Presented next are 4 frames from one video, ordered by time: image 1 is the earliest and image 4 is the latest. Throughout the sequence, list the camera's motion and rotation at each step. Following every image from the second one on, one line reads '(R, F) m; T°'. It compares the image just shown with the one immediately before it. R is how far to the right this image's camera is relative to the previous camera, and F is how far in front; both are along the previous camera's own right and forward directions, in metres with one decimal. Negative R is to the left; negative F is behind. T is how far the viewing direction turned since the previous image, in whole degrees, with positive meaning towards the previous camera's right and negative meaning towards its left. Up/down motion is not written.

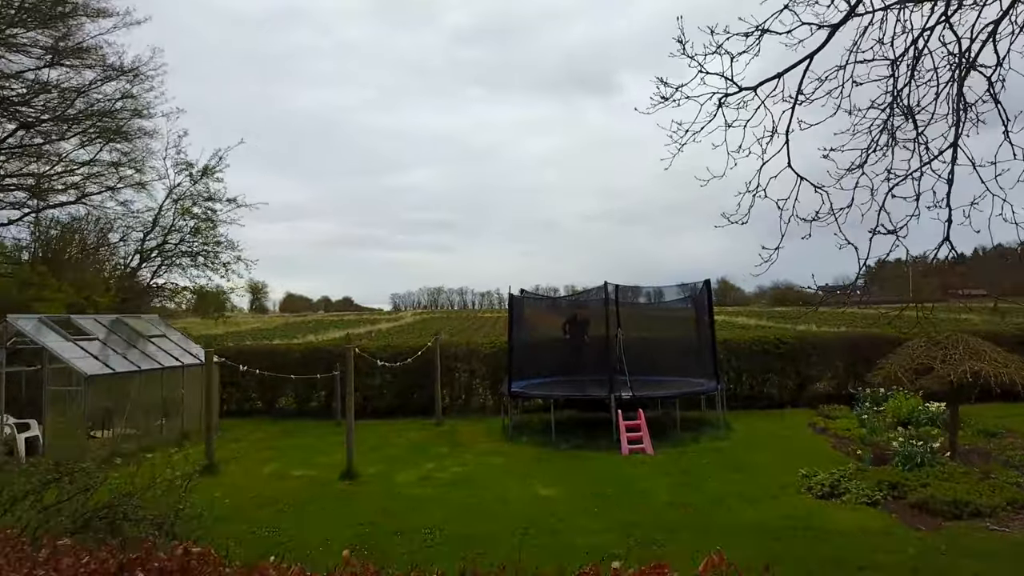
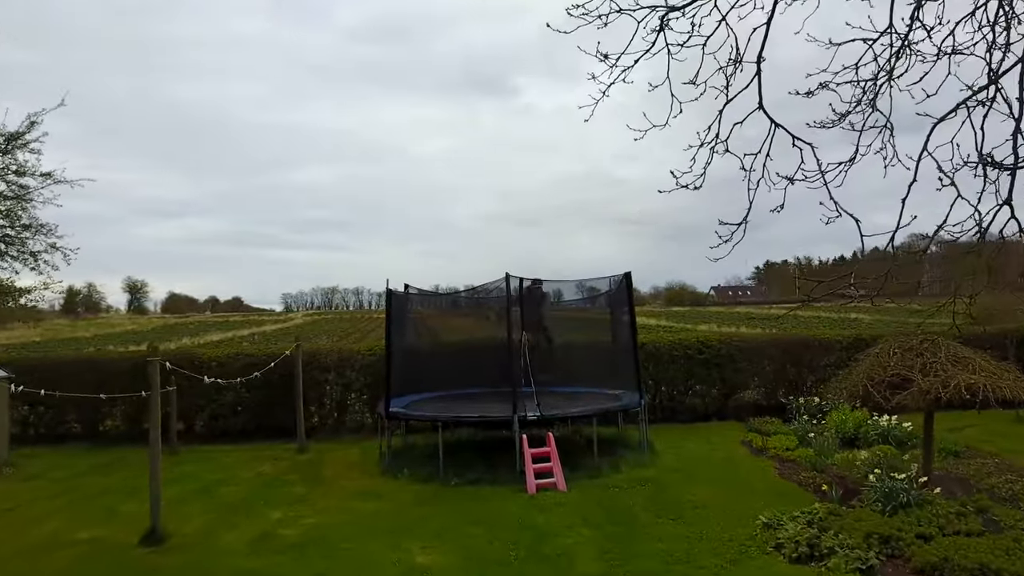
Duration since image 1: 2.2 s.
(+0.3, +1.9) m; +9°
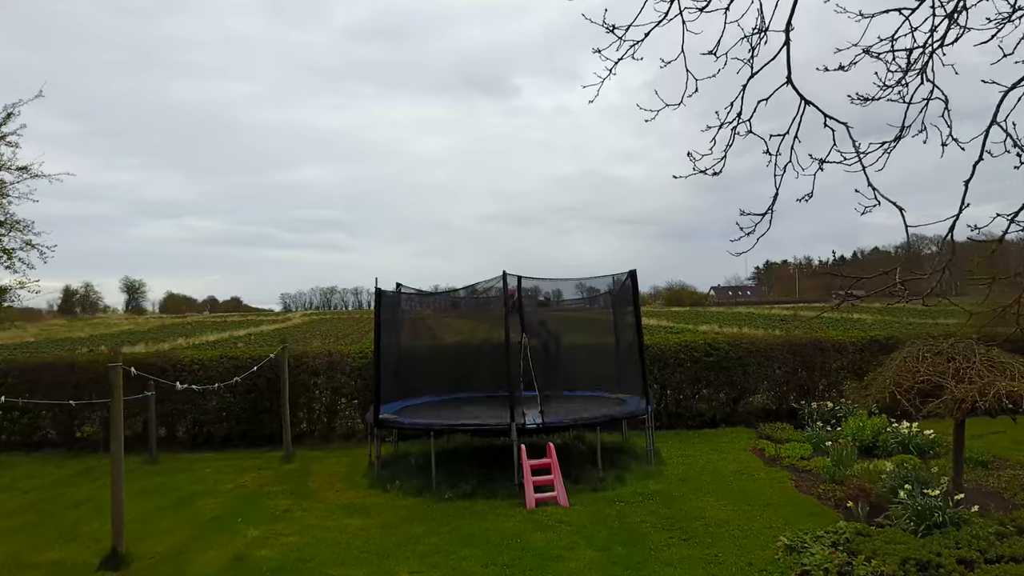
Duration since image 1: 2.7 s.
(0.0, +0.4) m; 0°
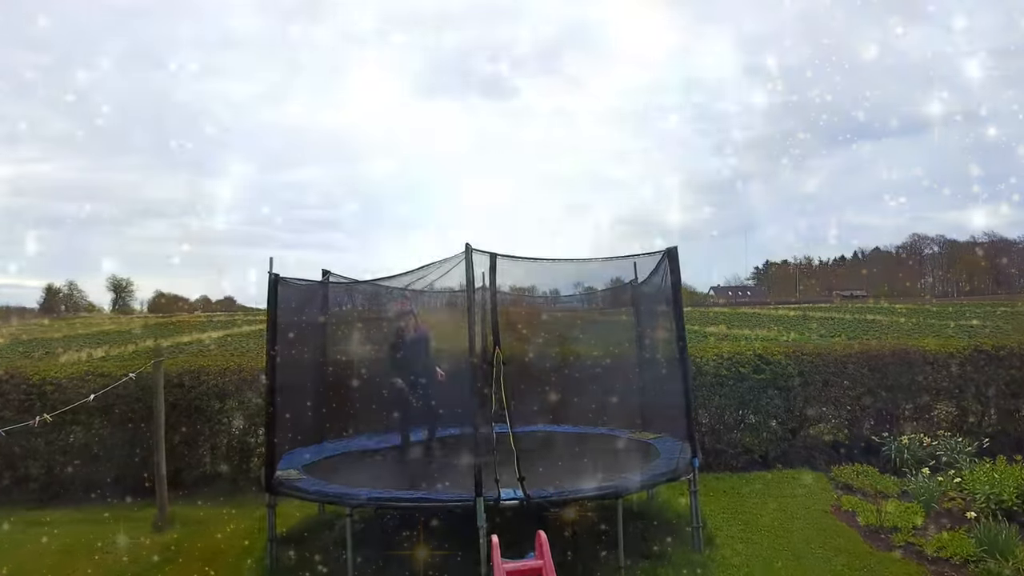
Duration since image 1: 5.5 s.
(+0.2, +2.4) m; 0°
